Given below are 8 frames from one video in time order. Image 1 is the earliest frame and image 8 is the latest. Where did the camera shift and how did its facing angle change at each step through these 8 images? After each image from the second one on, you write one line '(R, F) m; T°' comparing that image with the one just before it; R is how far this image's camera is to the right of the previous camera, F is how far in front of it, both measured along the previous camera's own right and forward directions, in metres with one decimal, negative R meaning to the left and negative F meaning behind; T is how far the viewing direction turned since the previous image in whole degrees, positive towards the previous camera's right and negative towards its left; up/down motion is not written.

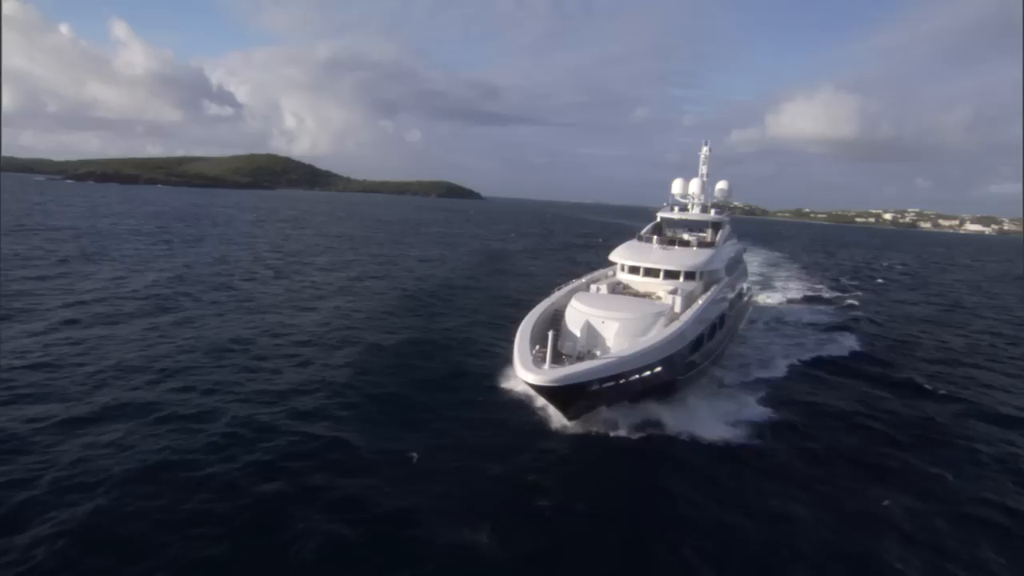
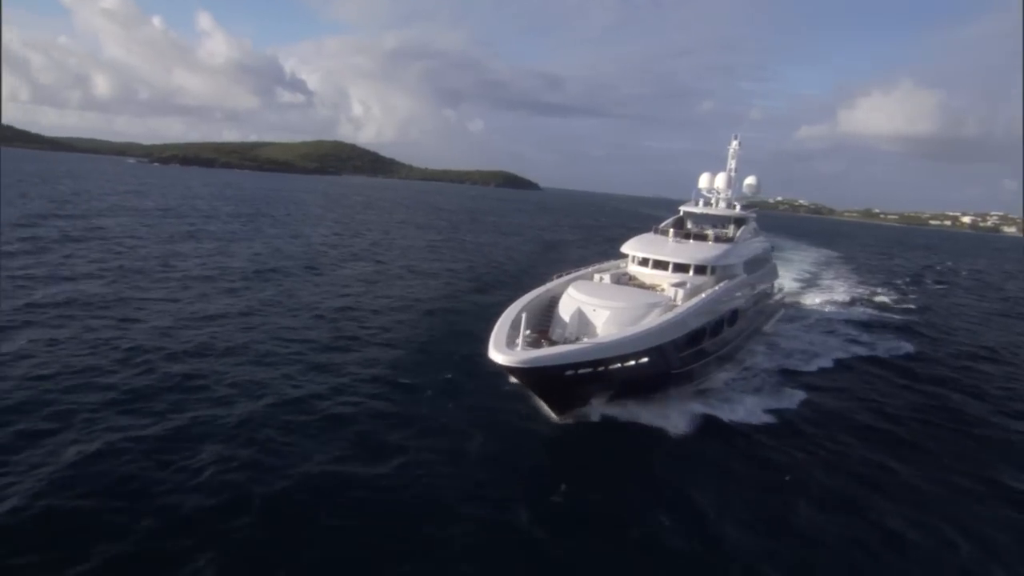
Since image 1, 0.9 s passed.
(+0.5, -2.7) m; -5°
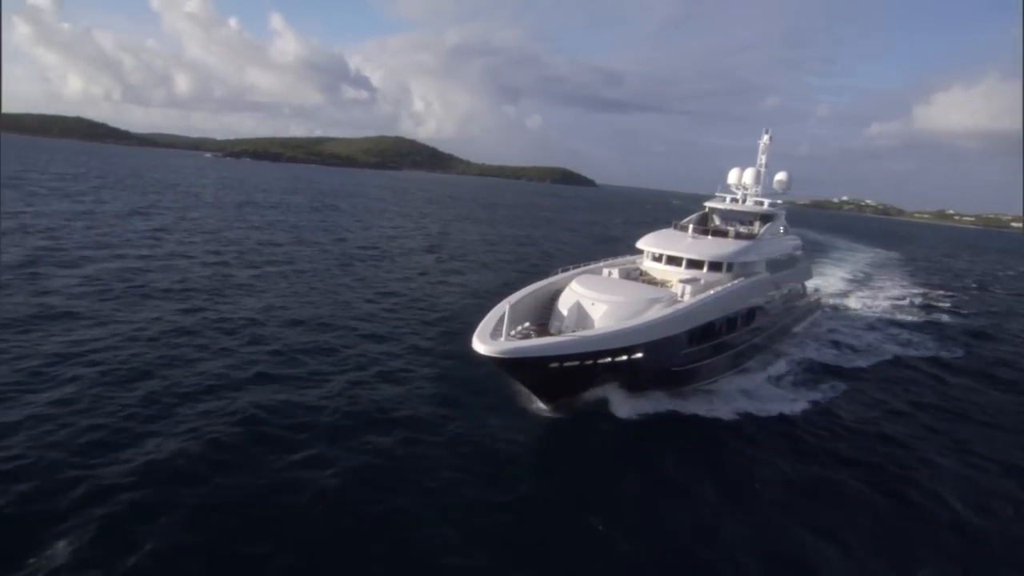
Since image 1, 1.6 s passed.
(+0.3, -2.1) m; -5°
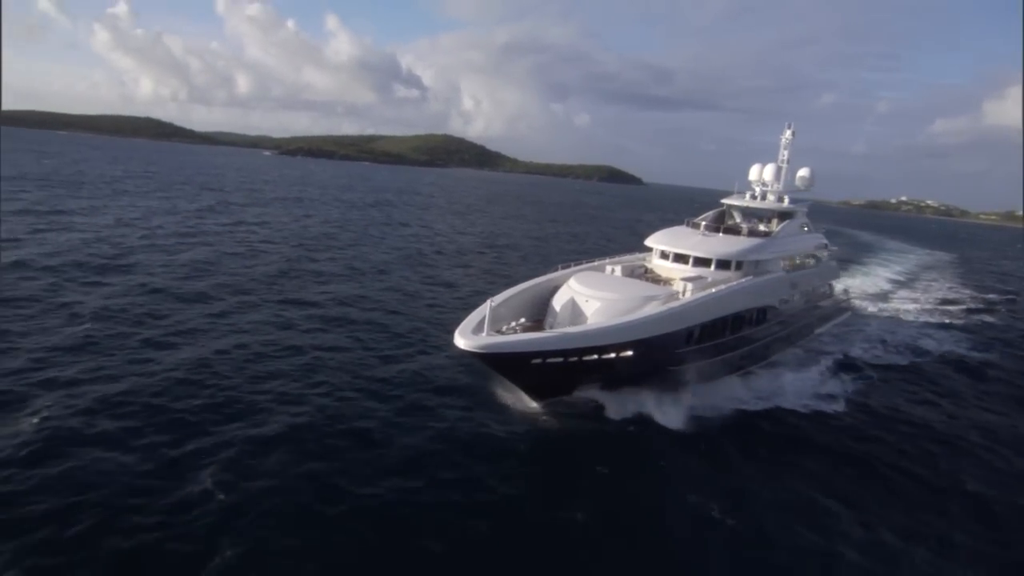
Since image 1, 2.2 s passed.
(+0.4, -1.5) m; -4°
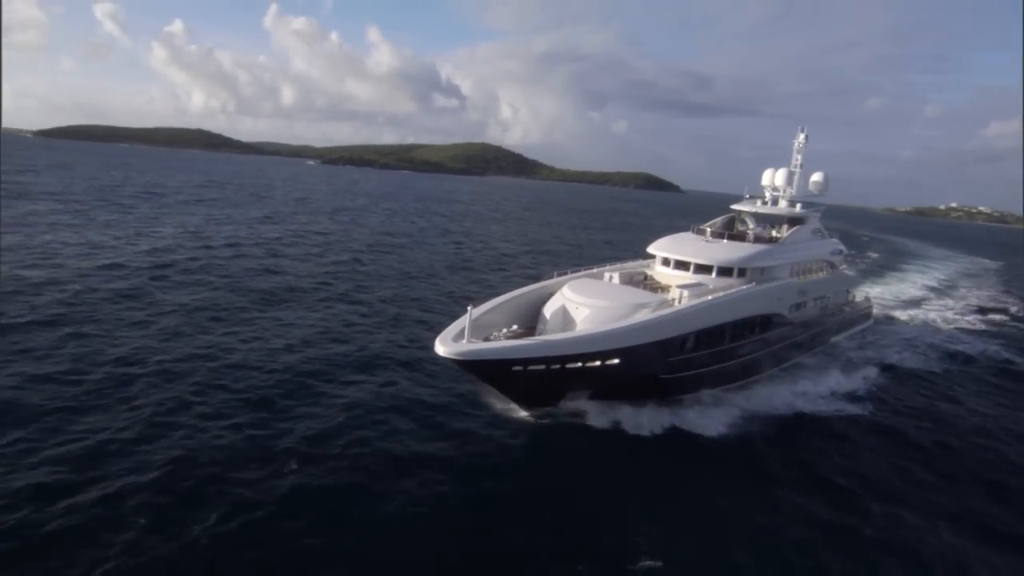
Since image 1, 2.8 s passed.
(+0.5, -1.0) m; -3°
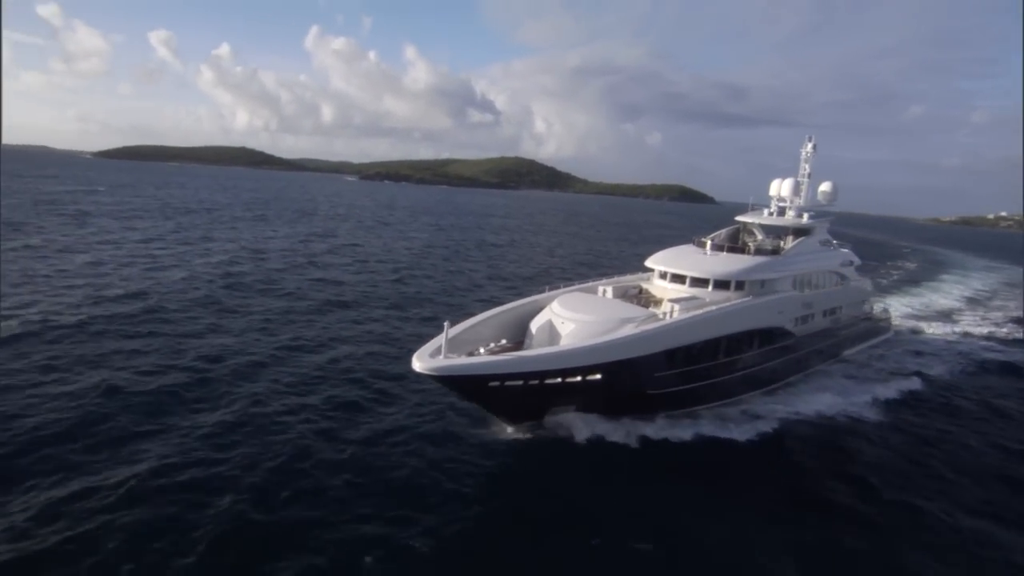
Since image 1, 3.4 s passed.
(+0.4, -1.0) m; -3°
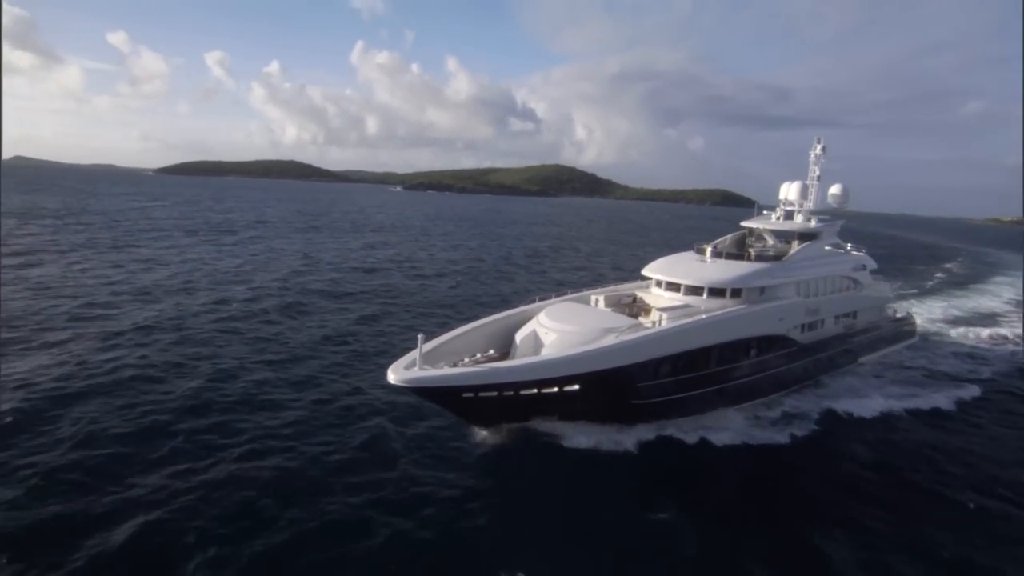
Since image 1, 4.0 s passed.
(+0.2, -1.4) m; -4°
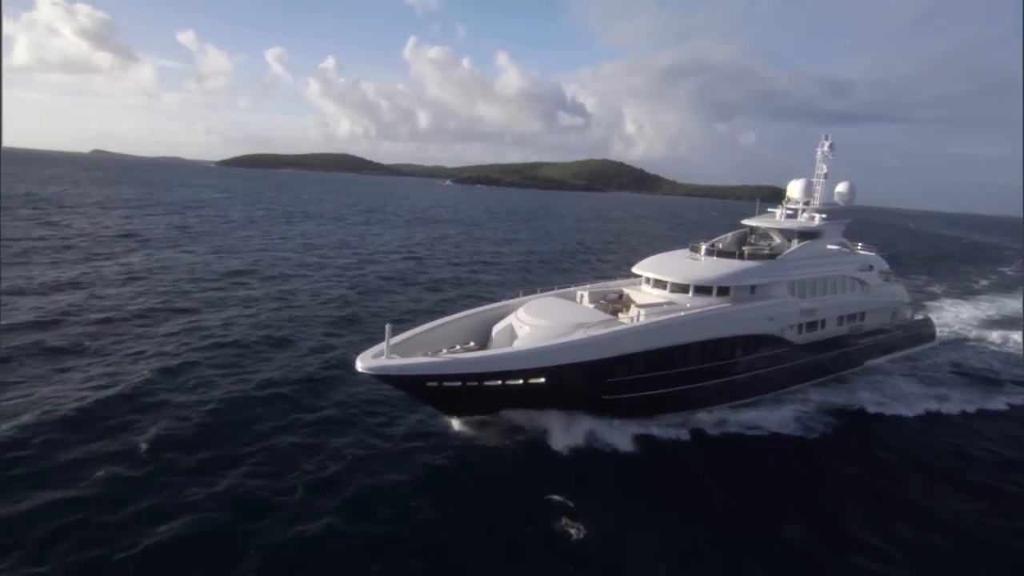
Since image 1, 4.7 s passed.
(+0.2, -1.7) m; -4°
